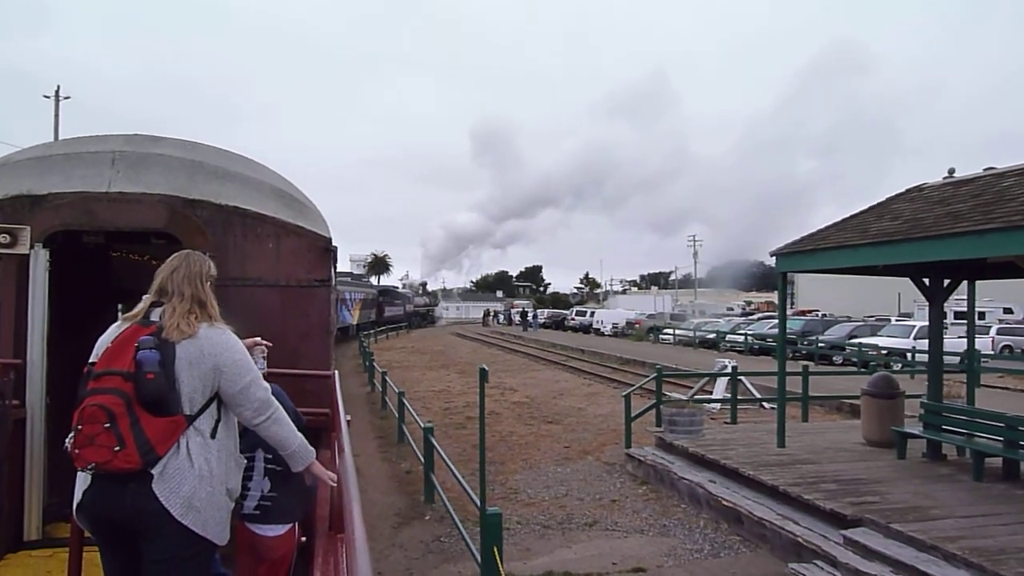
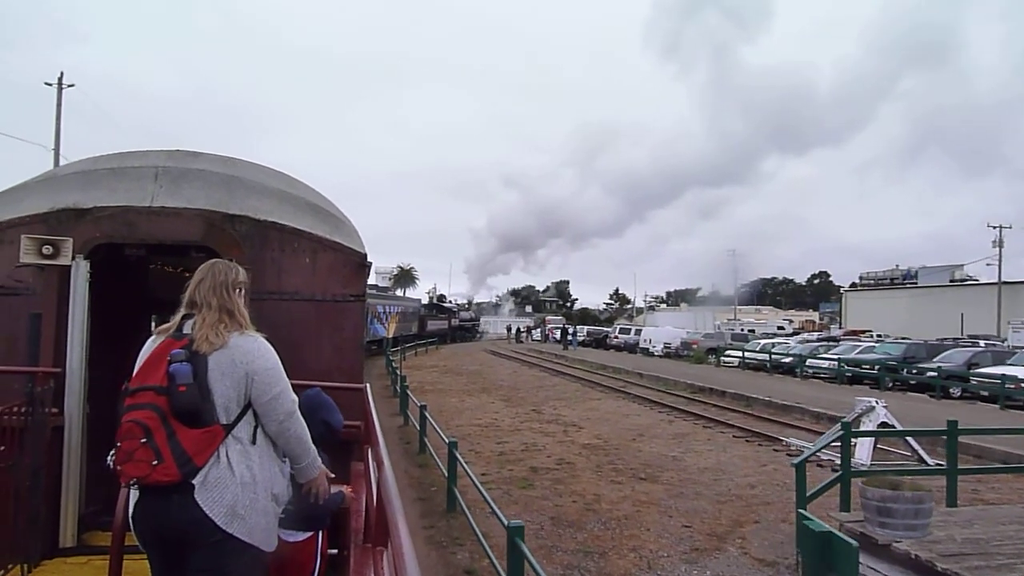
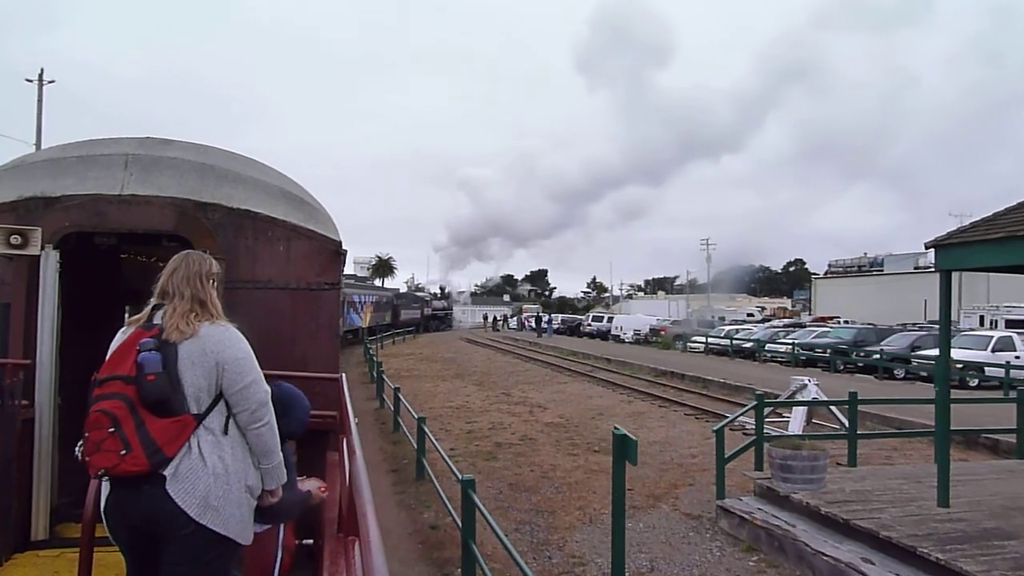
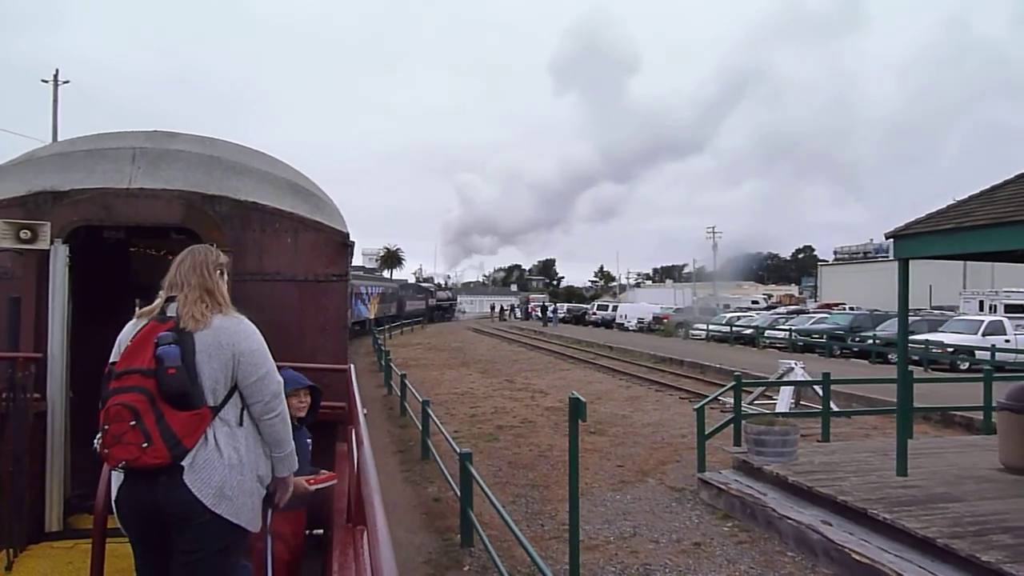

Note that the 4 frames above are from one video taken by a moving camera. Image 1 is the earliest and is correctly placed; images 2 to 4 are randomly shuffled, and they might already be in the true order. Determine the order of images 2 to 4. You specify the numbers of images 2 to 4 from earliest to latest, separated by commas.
4, 3, 2
